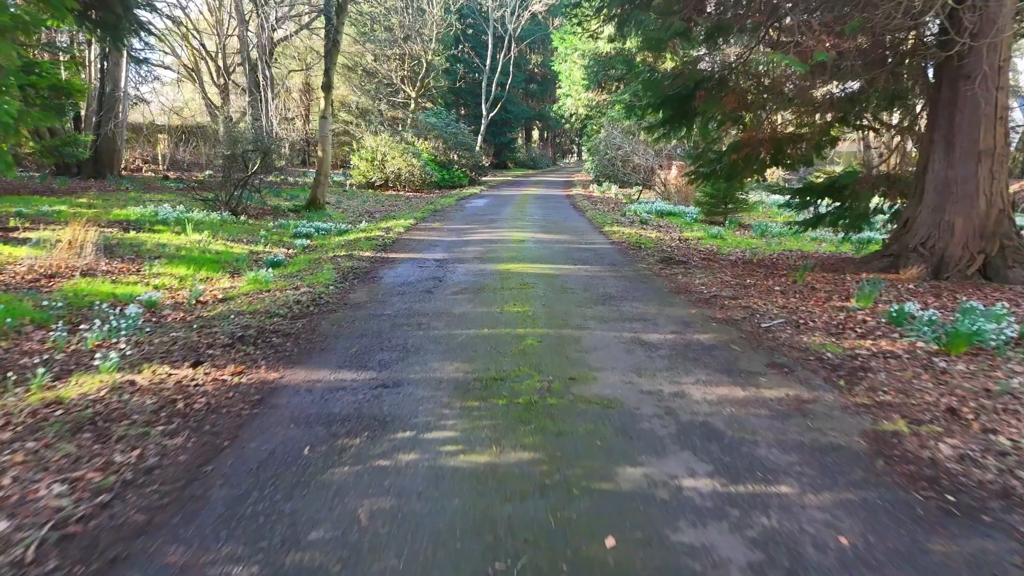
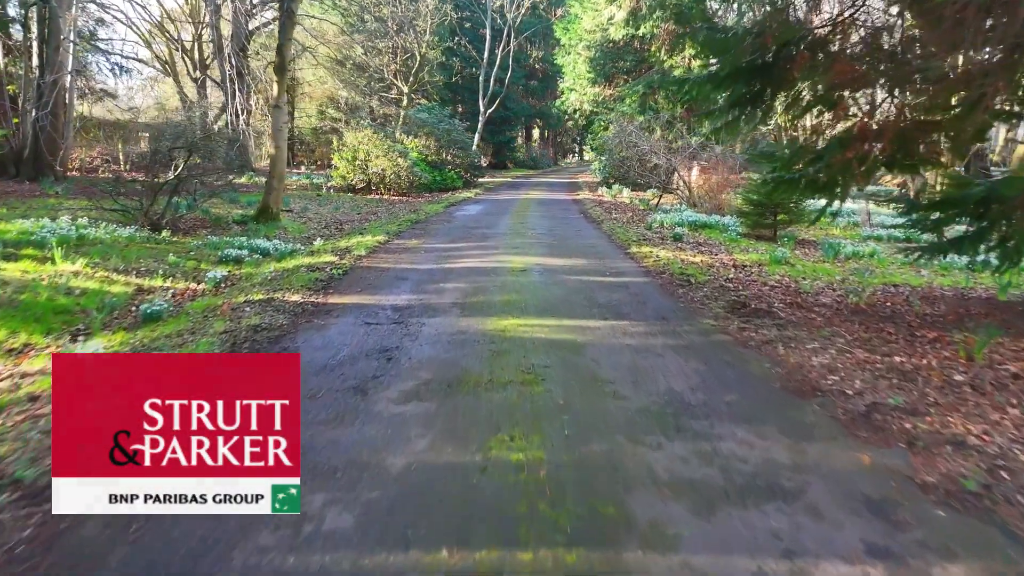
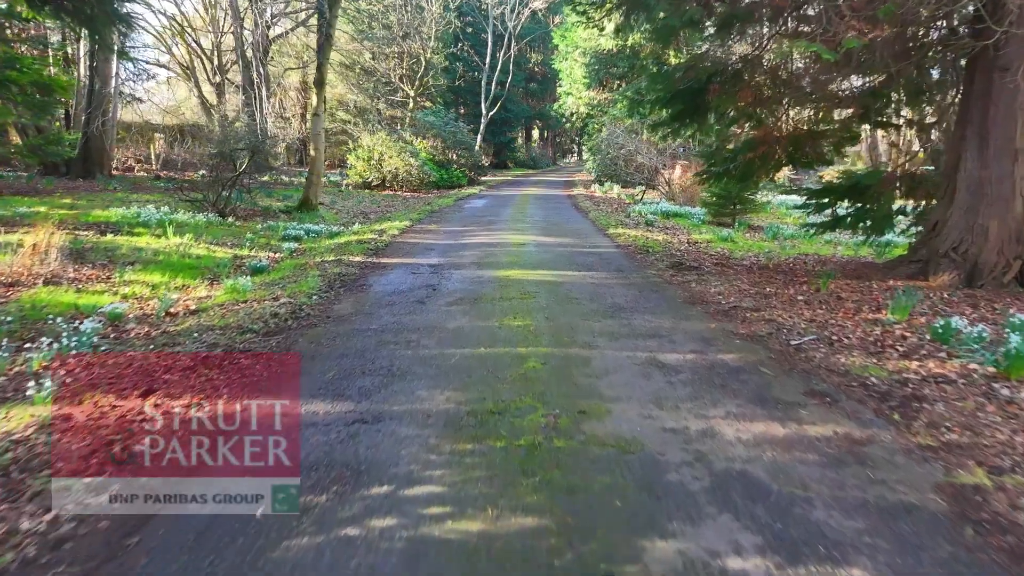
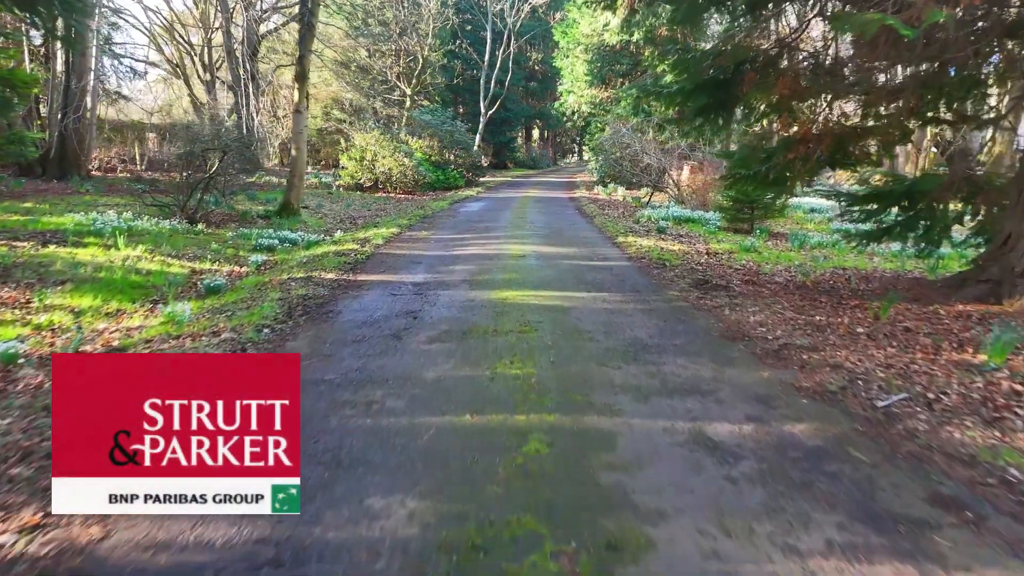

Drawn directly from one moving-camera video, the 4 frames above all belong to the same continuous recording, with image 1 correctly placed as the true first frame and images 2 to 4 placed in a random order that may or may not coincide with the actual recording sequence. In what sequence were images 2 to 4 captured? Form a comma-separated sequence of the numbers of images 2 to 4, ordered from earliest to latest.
3, 4, 2
